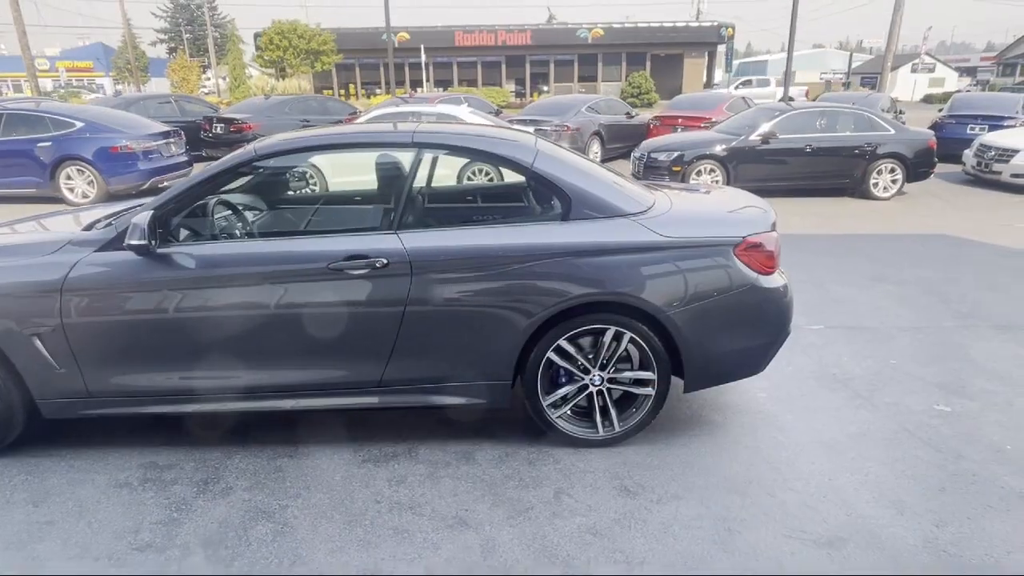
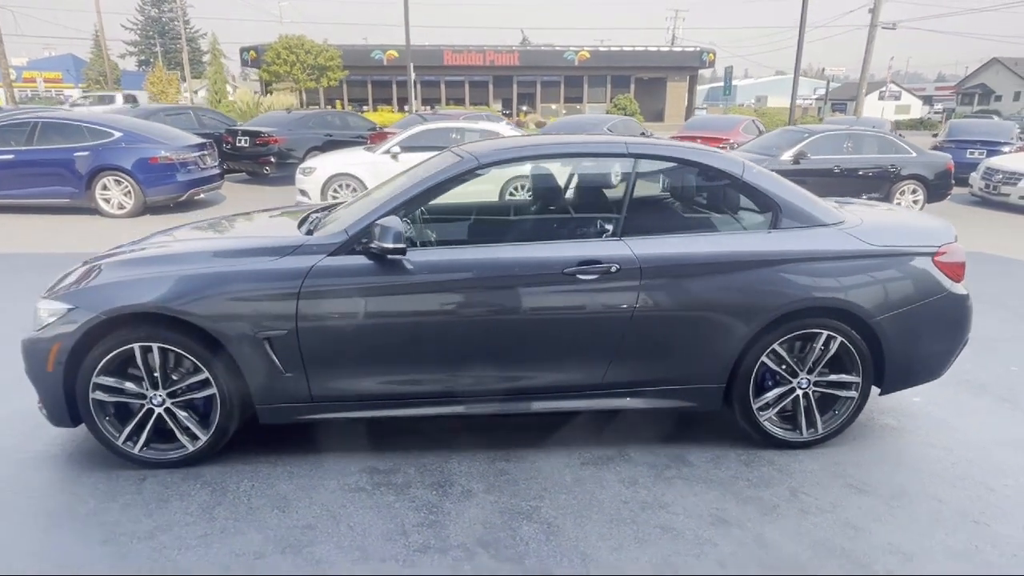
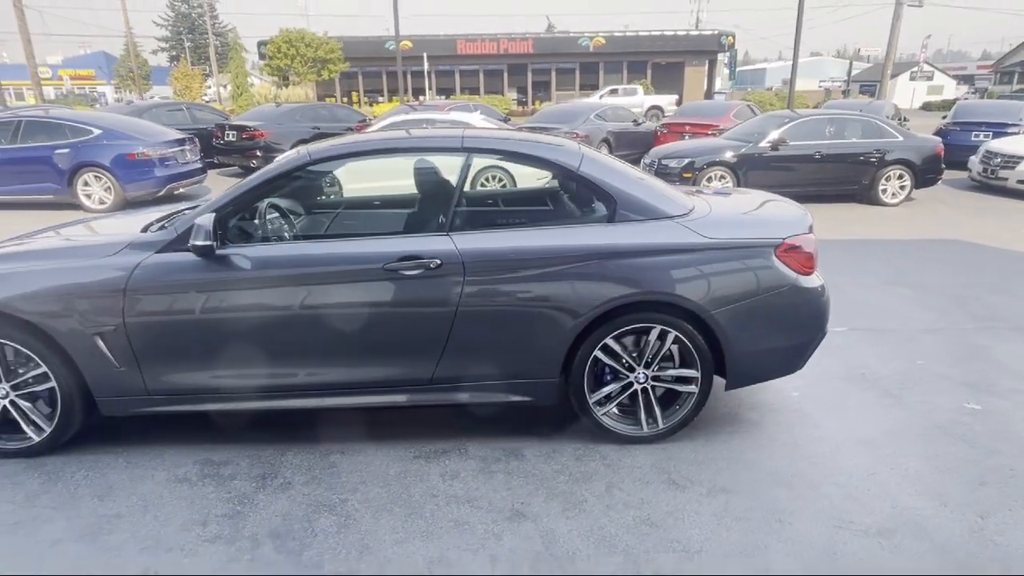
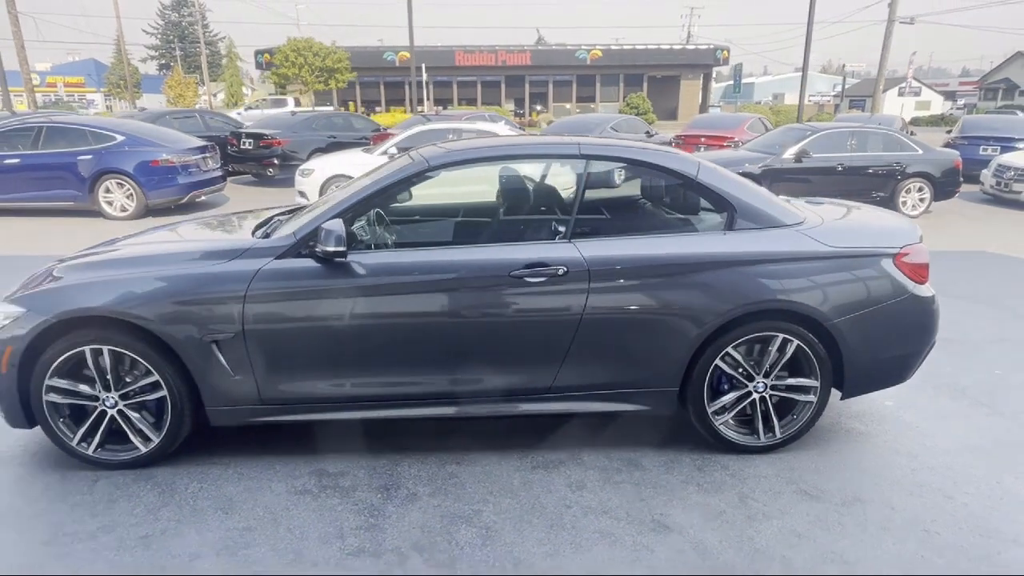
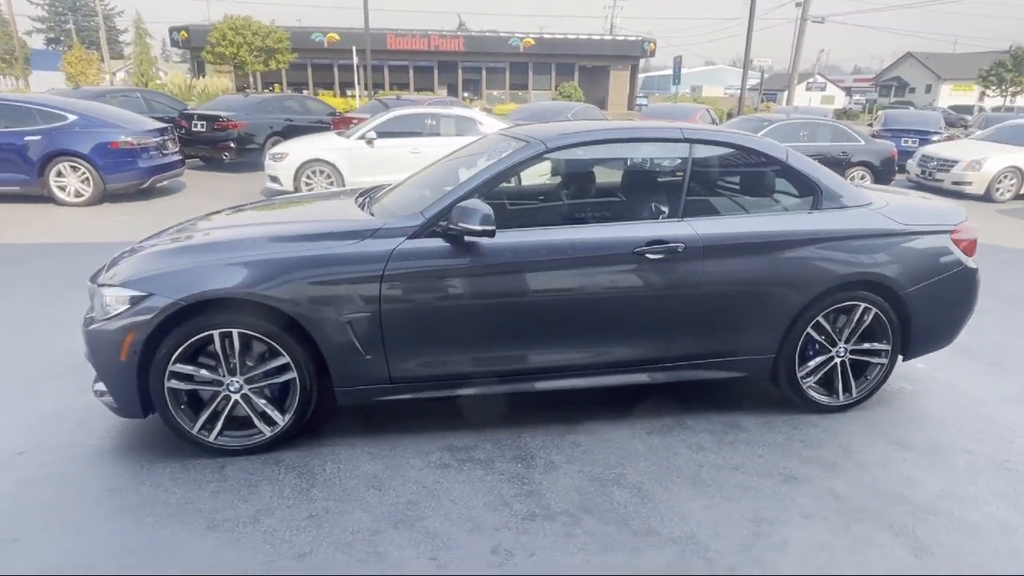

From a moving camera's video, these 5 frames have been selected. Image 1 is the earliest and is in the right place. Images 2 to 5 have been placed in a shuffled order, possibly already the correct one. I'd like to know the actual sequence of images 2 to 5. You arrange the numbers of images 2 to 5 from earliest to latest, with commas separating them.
3, 4, 2, 5
